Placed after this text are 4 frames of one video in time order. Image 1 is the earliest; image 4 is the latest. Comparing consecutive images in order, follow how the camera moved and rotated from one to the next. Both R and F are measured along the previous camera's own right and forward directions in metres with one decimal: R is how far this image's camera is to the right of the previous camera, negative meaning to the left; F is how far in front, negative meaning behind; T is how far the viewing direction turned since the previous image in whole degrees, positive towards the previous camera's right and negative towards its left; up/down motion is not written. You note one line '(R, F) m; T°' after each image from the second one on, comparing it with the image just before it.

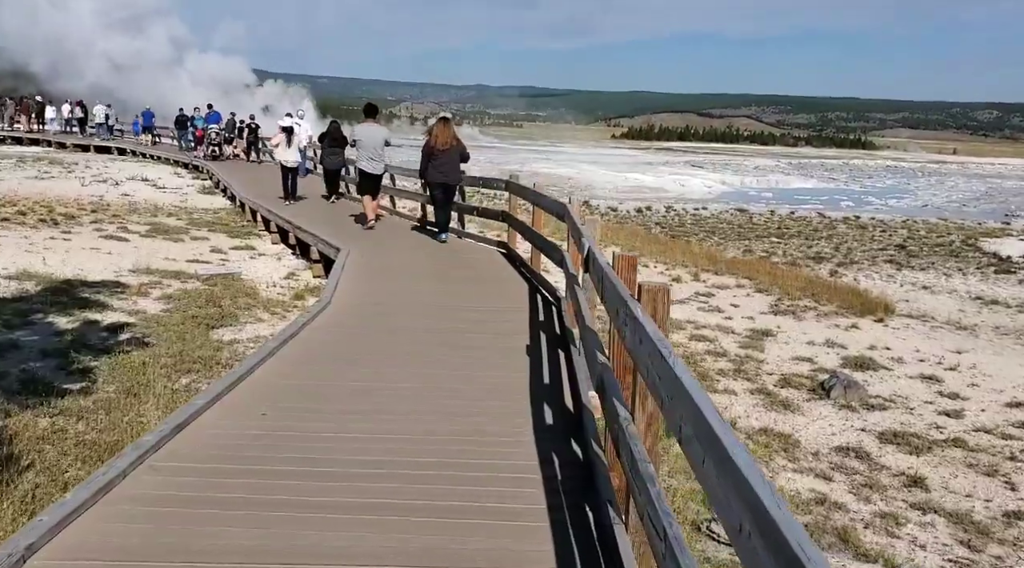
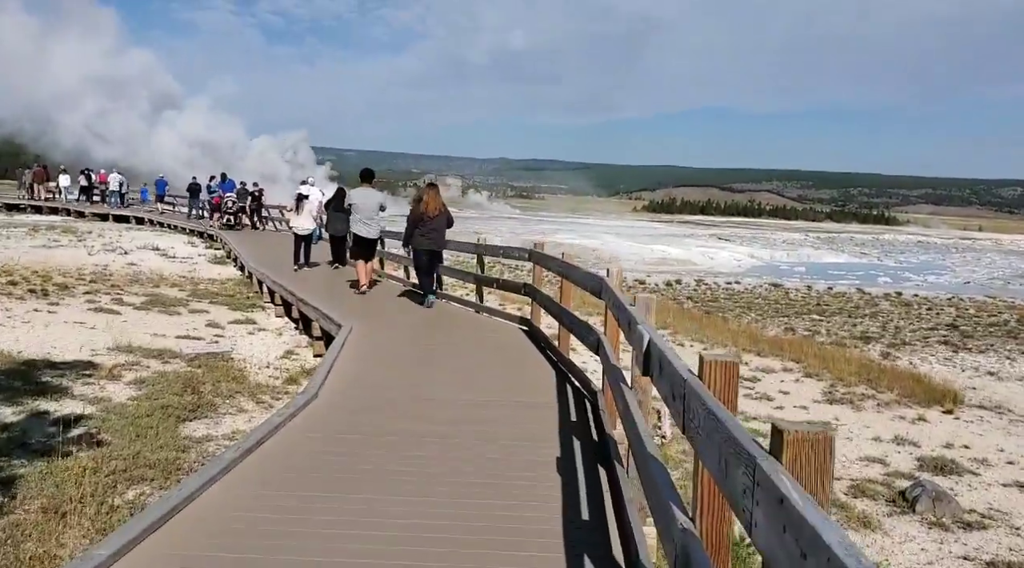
(0.0, +1.2) m; -1°
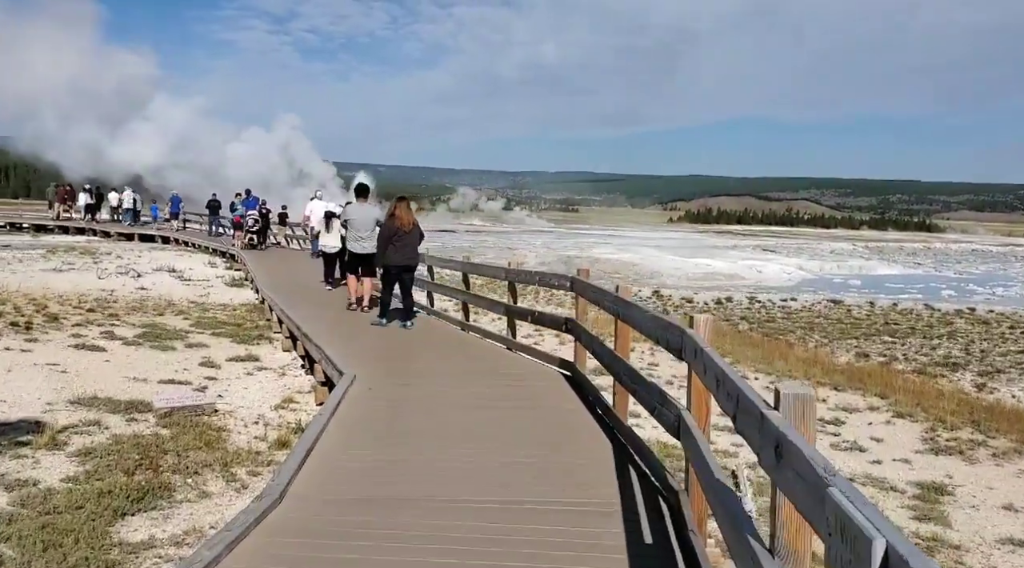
(0.0, +1.7) m; -2°
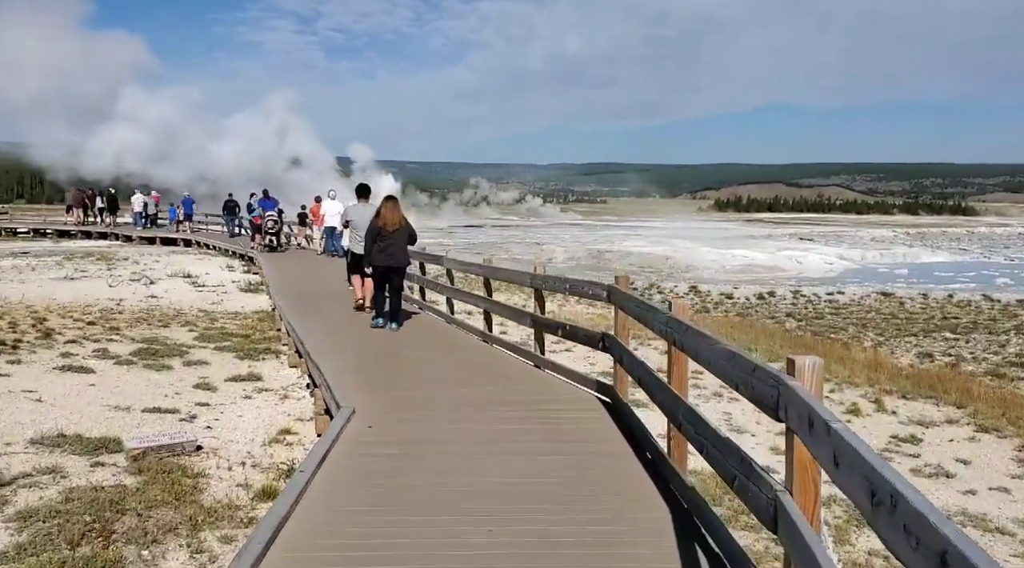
(0.0, +1.2) m; -2°
